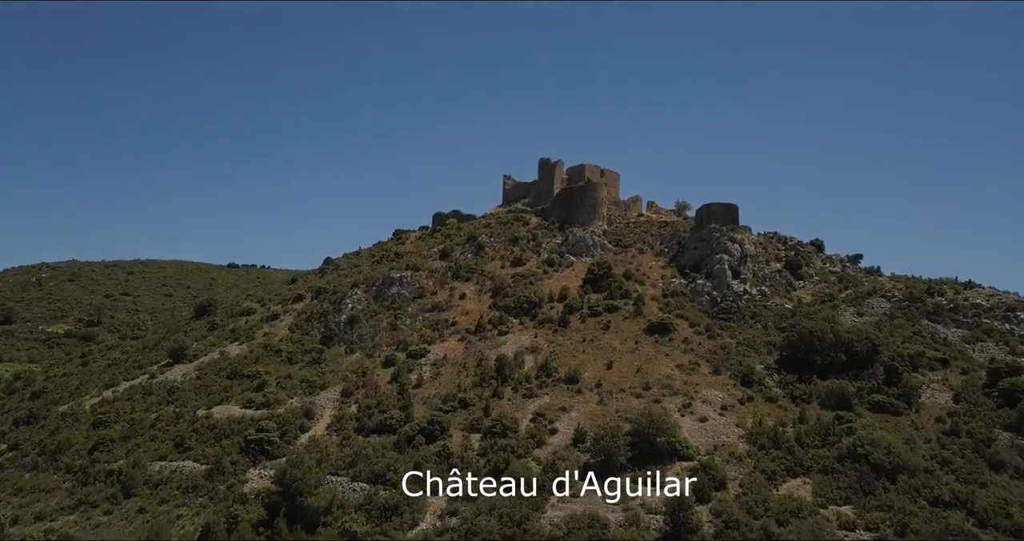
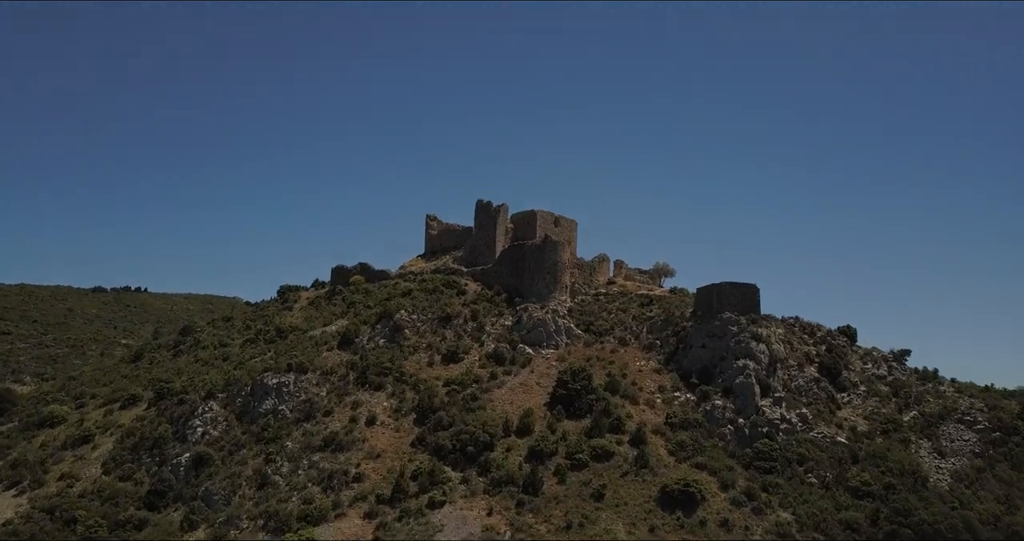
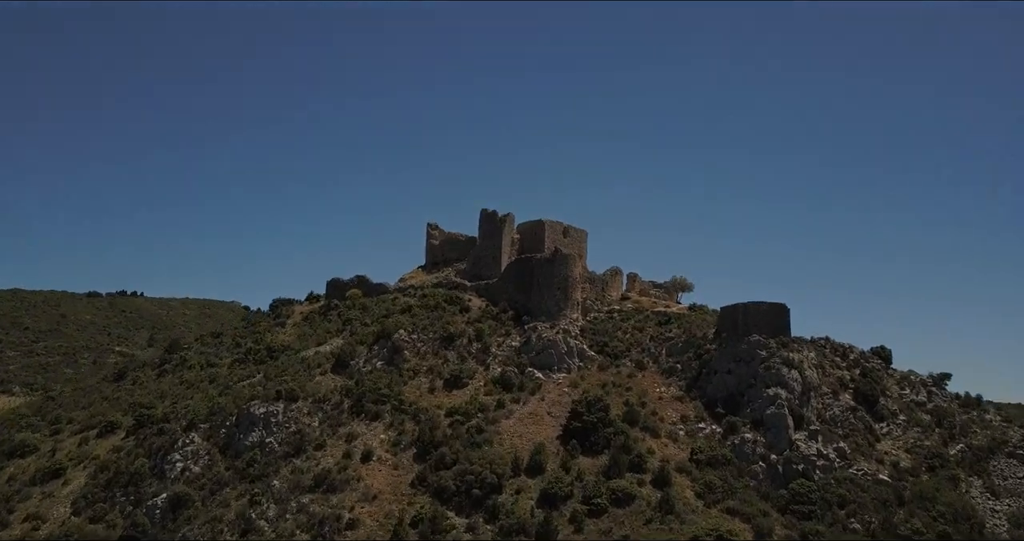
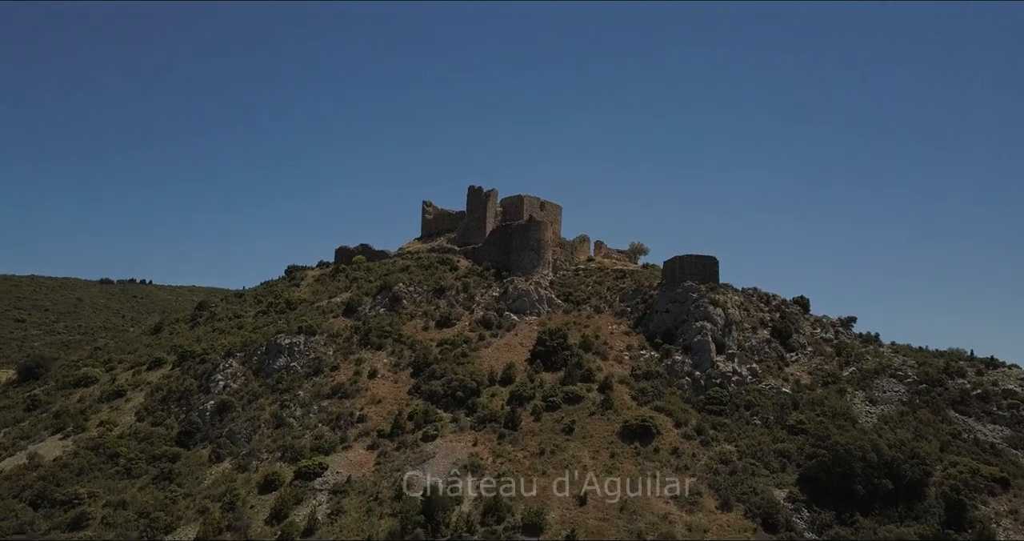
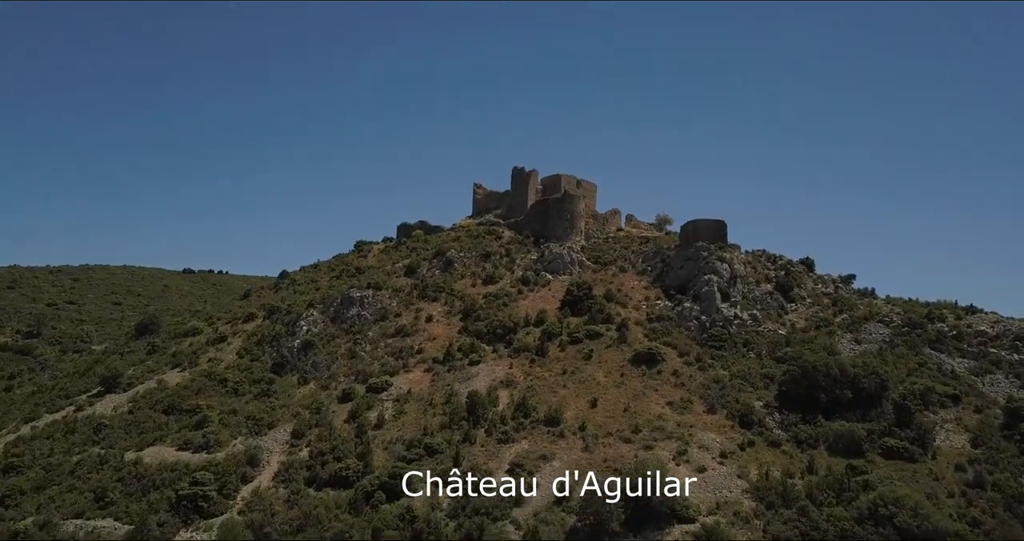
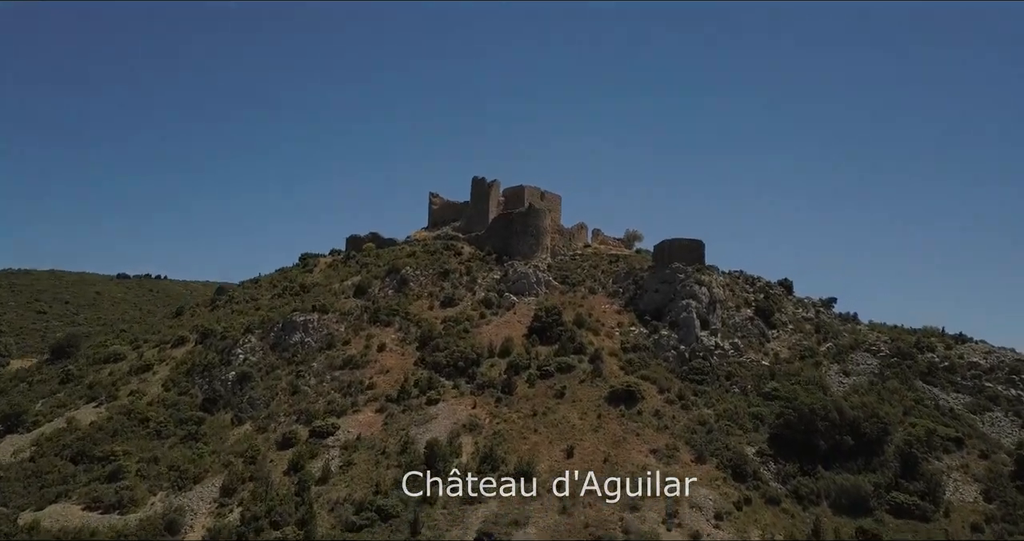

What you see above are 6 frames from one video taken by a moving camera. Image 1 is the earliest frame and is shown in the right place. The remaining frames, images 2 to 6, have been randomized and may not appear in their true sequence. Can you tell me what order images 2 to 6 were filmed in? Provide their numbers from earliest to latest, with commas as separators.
5, 6, 4, 2, 3
